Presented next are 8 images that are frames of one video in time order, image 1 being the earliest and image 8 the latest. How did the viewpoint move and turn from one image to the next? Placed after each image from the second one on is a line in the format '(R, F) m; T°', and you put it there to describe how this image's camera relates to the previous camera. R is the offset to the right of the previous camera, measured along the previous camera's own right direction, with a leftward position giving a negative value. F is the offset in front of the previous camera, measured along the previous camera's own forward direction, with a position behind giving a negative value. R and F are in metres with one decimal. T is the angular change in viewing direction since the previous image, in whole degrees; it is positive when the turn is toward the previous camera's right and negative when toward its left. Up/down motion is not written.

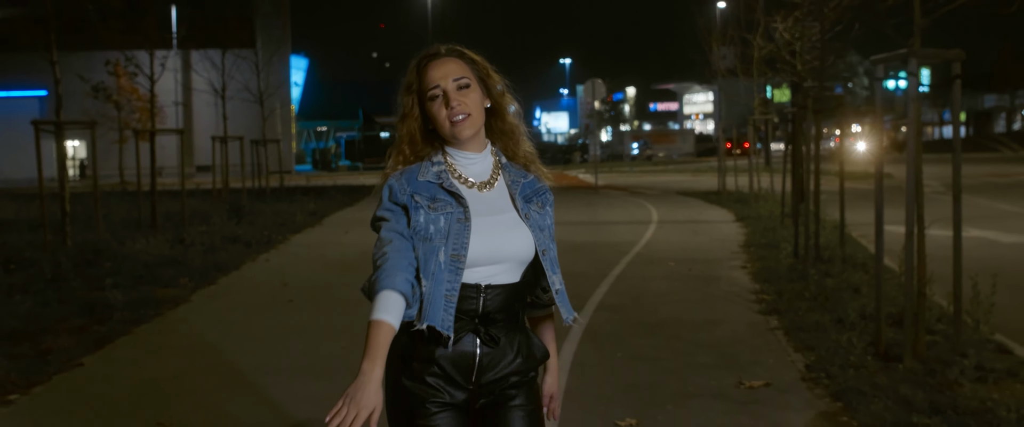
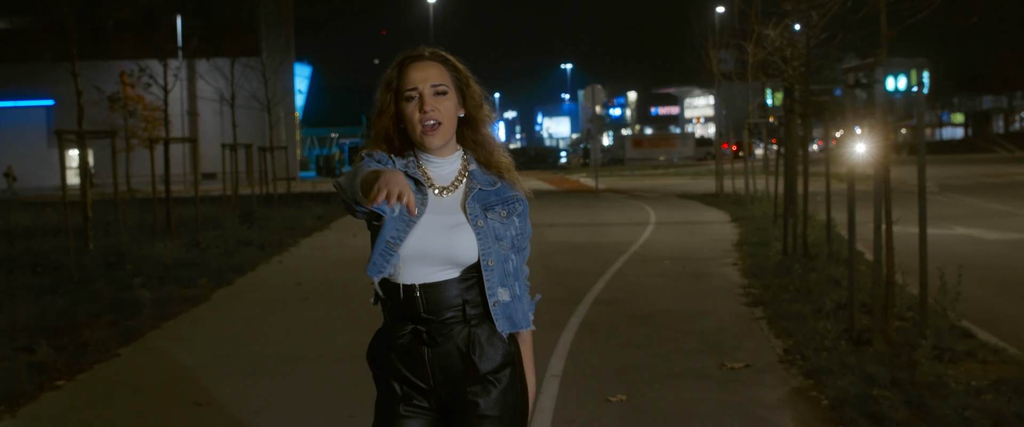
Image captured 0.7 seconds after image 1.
(0.0, -0.6) m; 0°
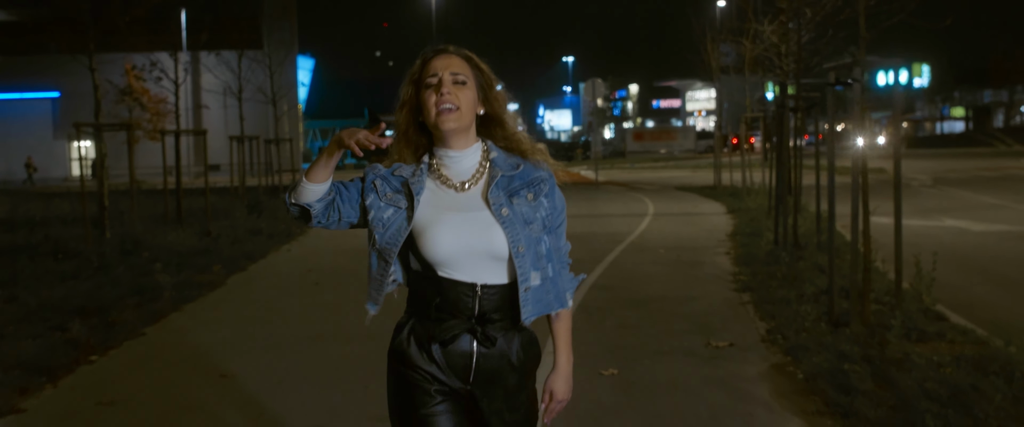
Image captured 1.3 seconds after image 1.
(0.0, -0.5) m; 0°
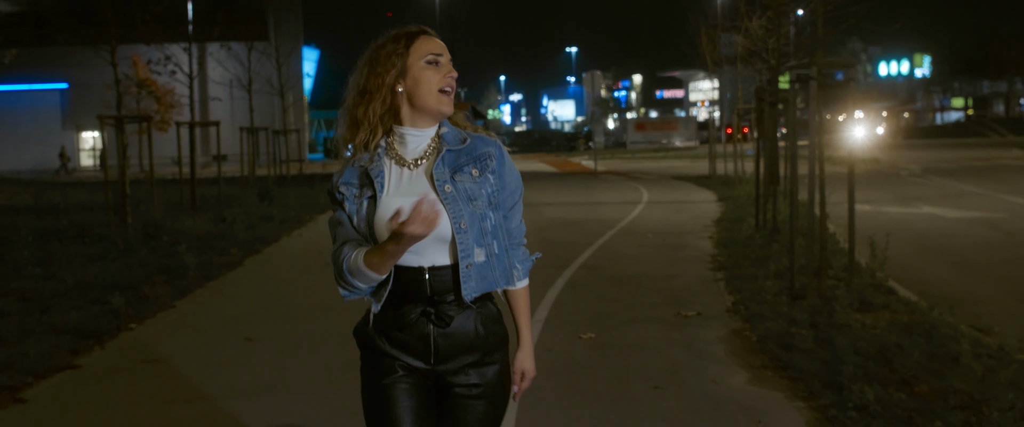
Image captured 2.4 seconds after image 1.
(+0.1, -0.9) m; 0°
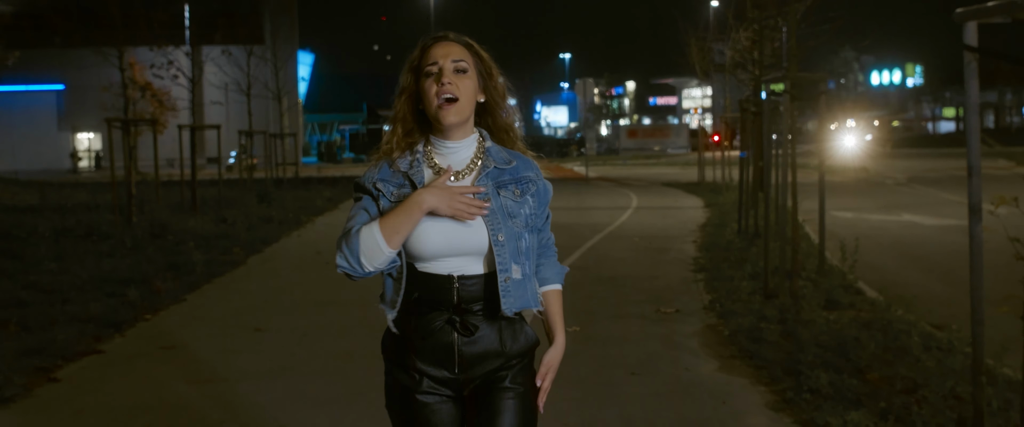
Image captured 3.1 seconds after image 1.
(0.0, -0.6) m; 0°
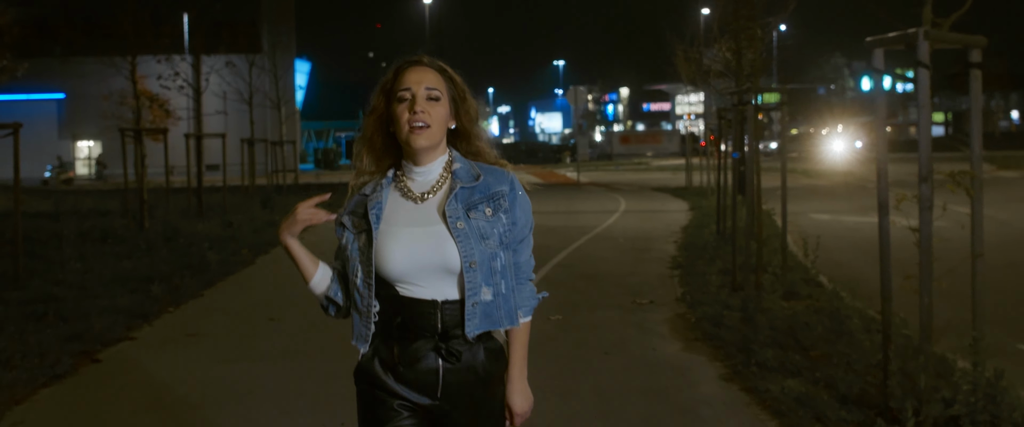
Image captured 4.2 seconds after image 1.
(+0.1, -0.9) m; 0°
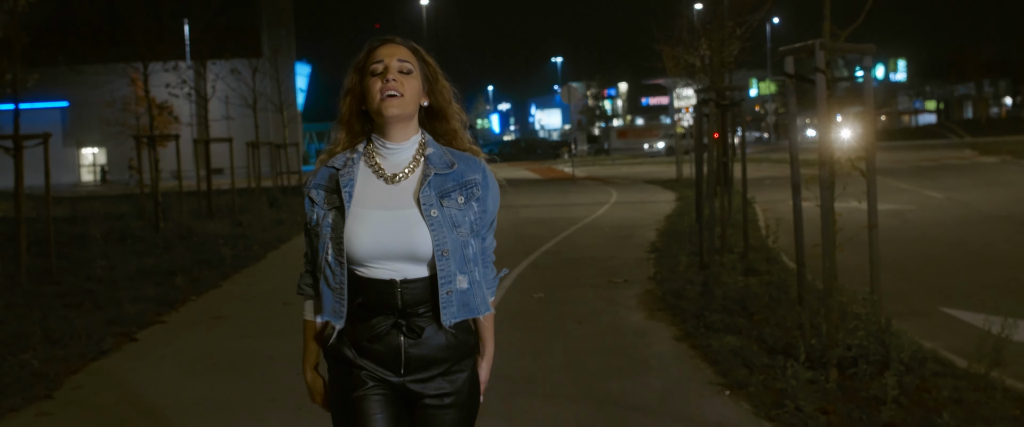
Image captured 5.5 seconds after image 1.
(+0.2, -1.1) m; 0°
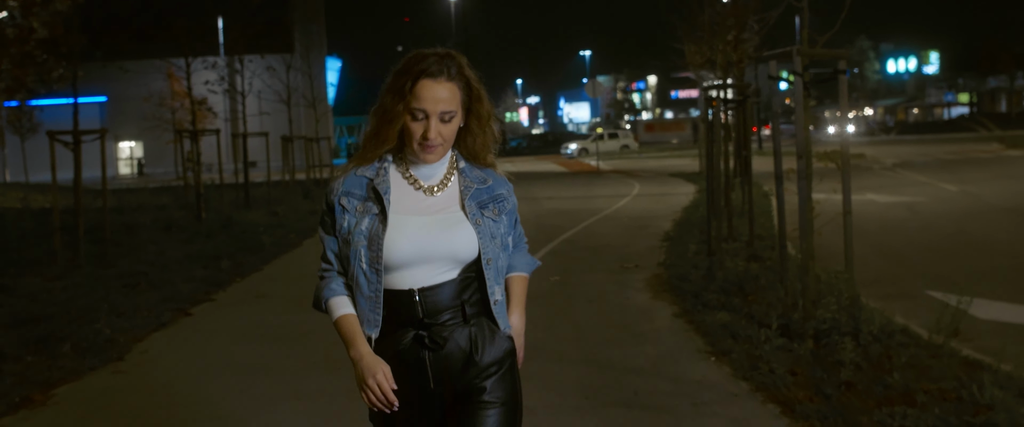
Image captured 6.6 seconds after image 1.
(+0.1, -0.8) m; -2°
